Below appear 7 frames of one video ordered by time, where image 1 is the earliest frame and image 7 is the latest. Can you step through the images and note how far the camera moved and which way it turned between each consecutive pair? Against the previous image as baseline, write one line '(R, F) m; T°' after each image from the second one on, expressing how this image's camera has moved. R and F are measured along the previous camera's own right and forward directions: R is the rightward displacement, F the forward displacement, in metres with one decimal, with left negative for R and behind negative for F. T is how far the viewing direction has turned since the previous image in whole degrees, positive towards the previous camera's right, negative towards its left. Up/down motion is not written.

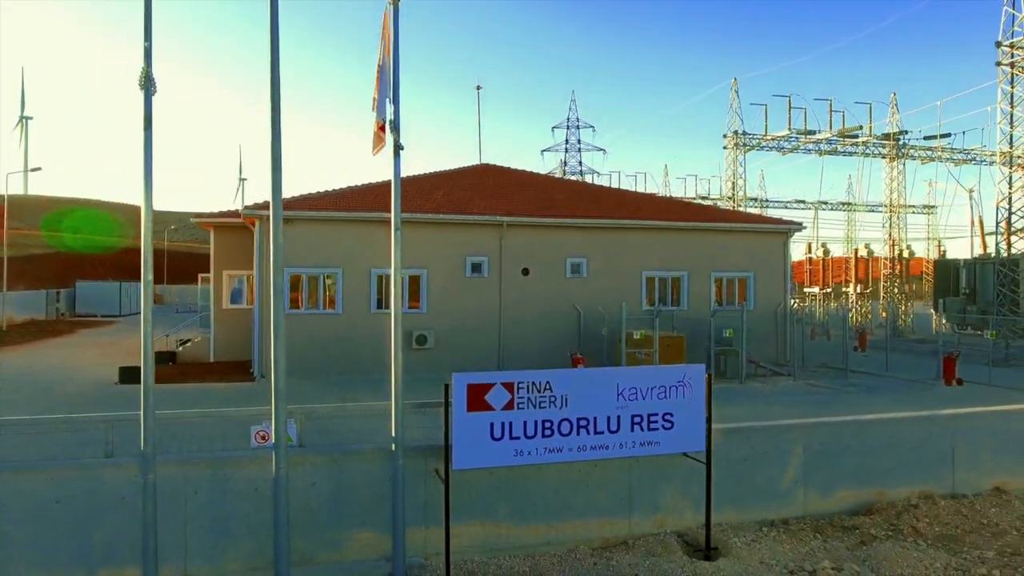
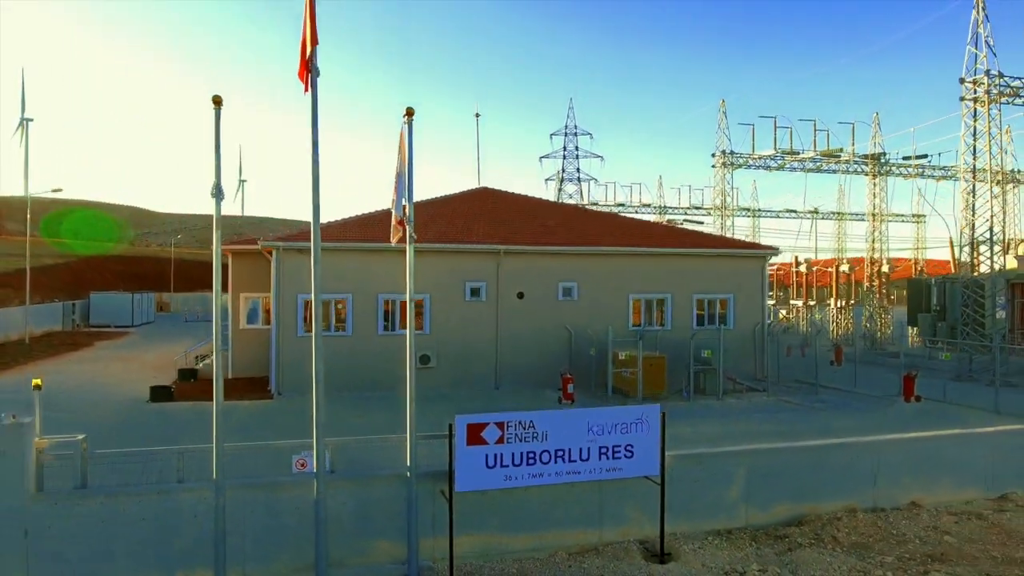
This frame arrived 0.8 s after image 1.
(+0.1, -1.2) m; 0°
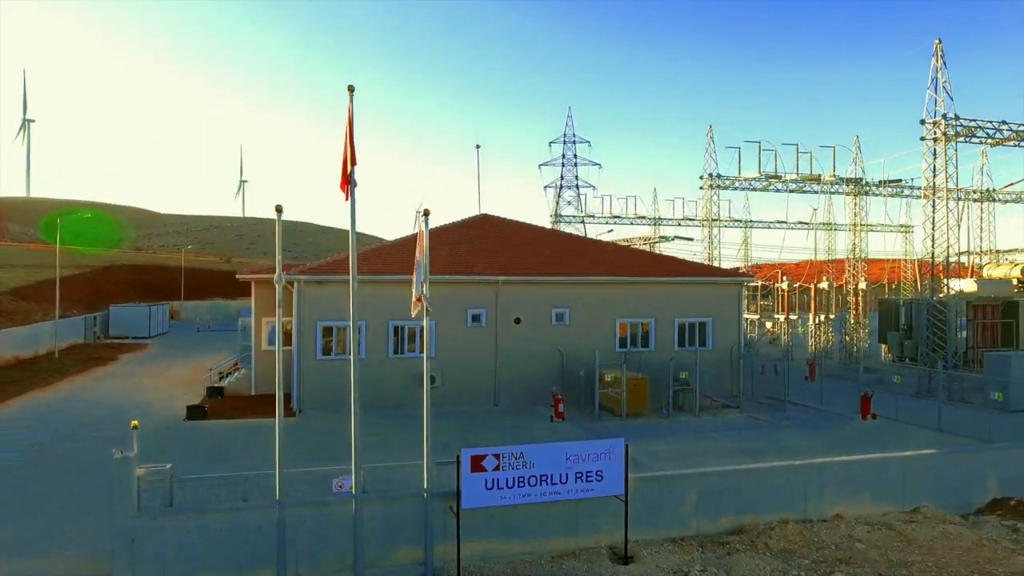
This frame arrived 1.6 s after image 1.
(+0.1, -1.6) m; 0°
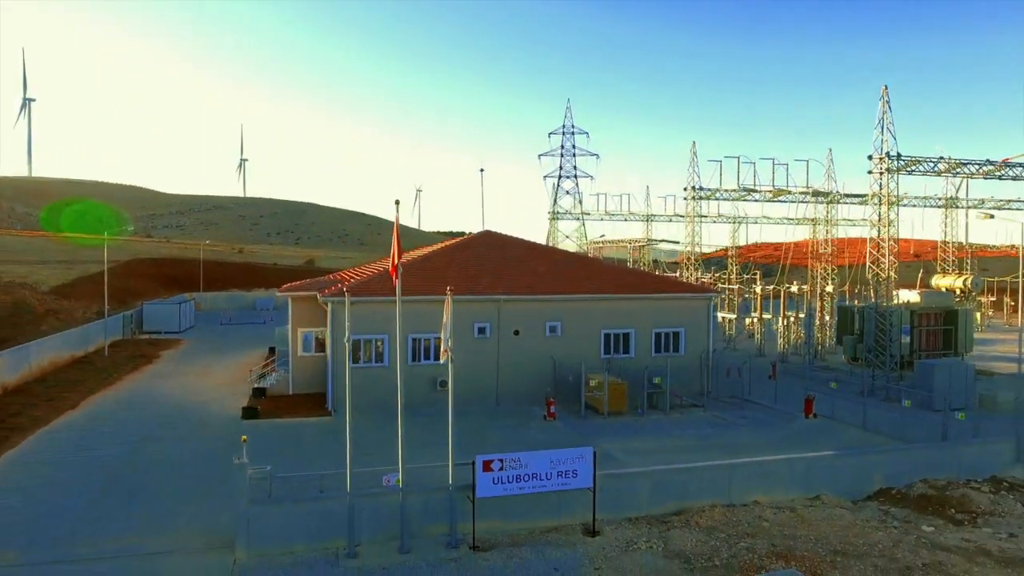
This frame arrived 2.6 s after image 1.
(0.0, -3.0) m; 0°
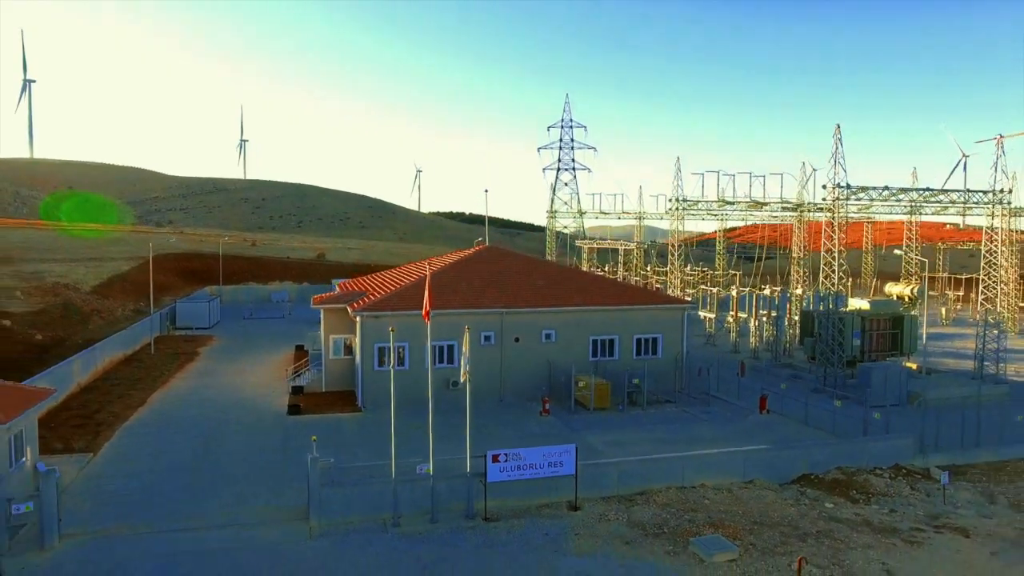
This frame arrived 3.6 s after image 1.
(0.0, -3.5) m; 0°
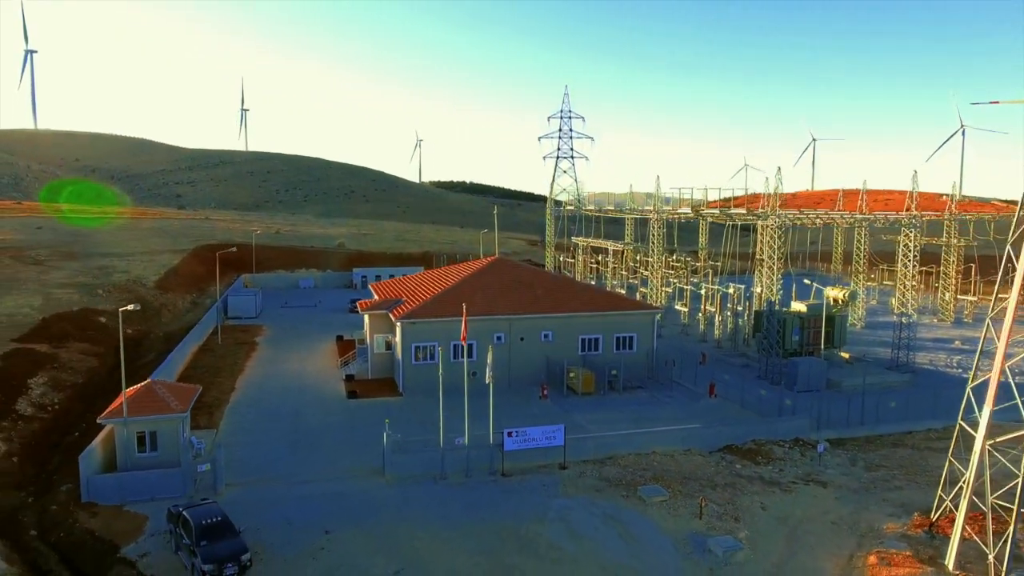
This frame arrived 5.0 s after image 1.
(-0.2, -6.5) m; 0°
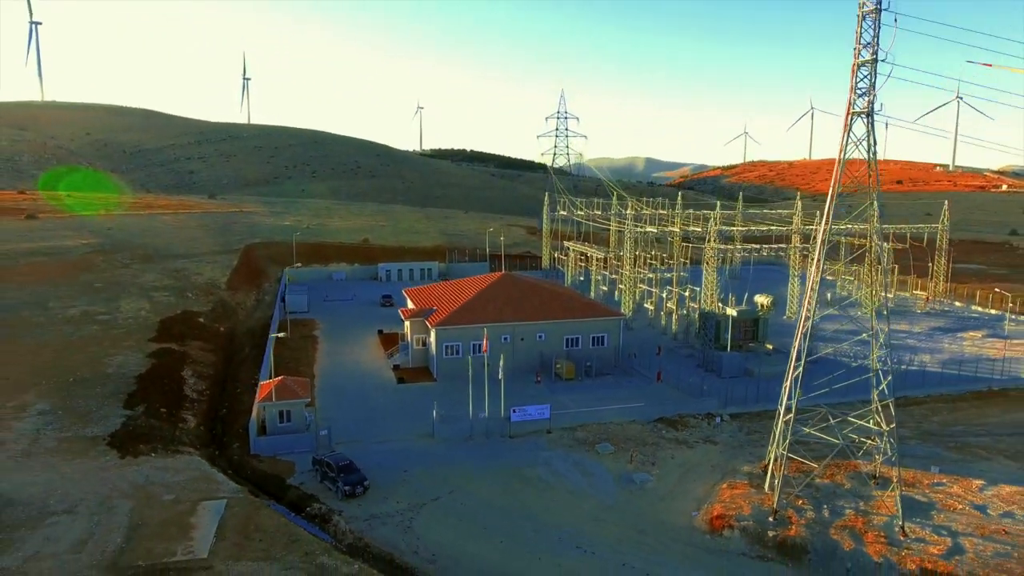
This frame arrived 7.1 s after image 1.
(-0.2, -11.2) m; 0°
